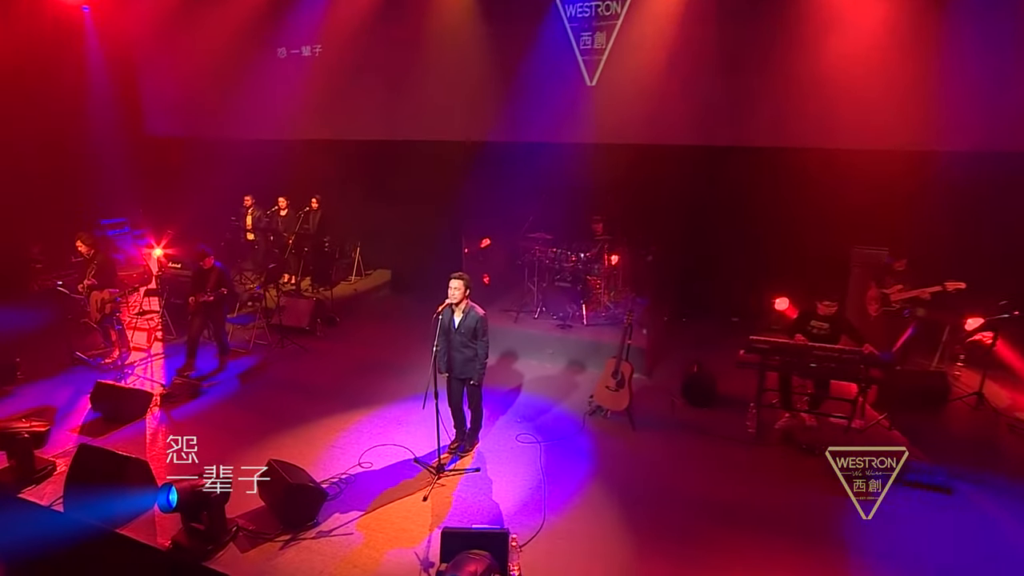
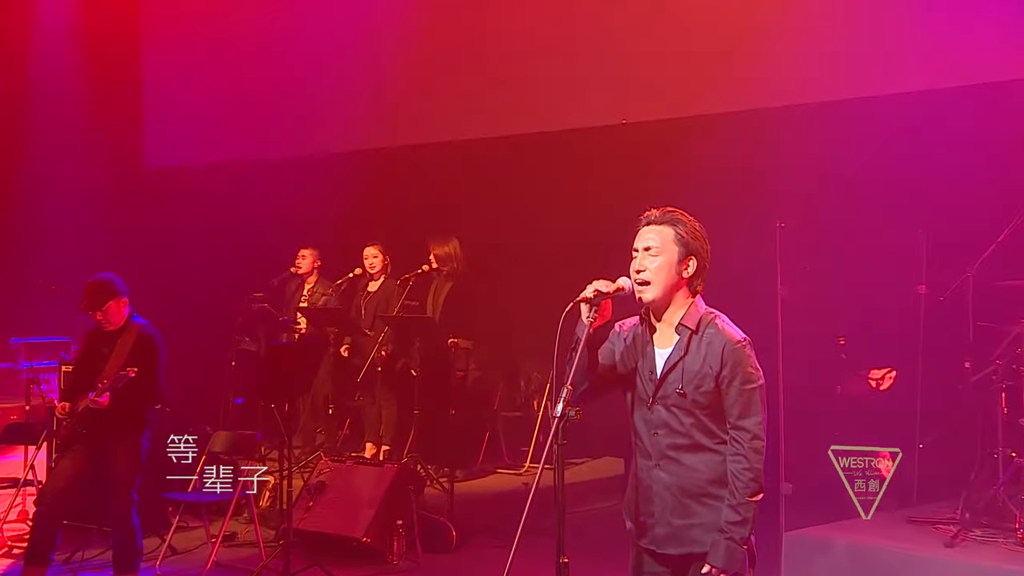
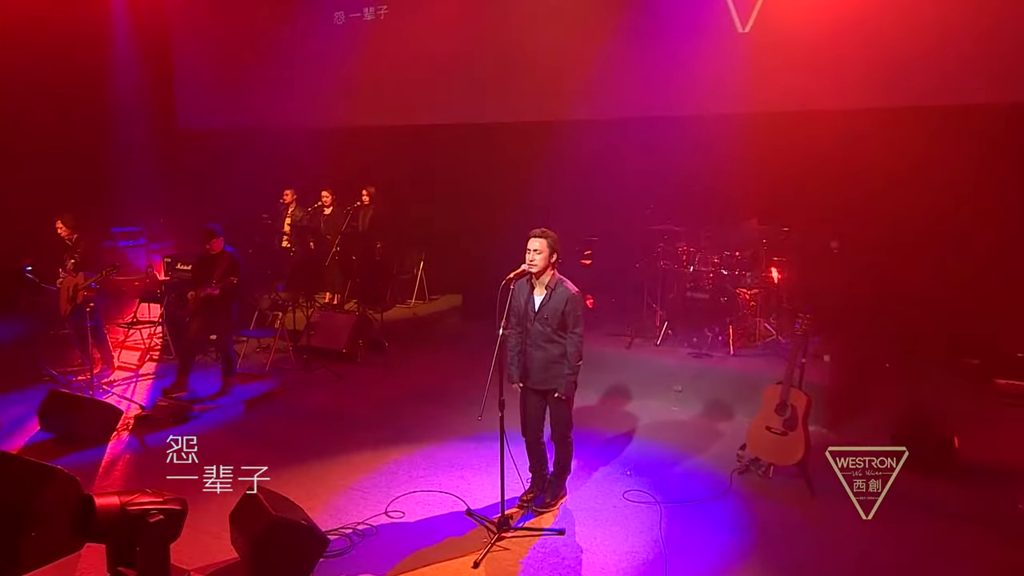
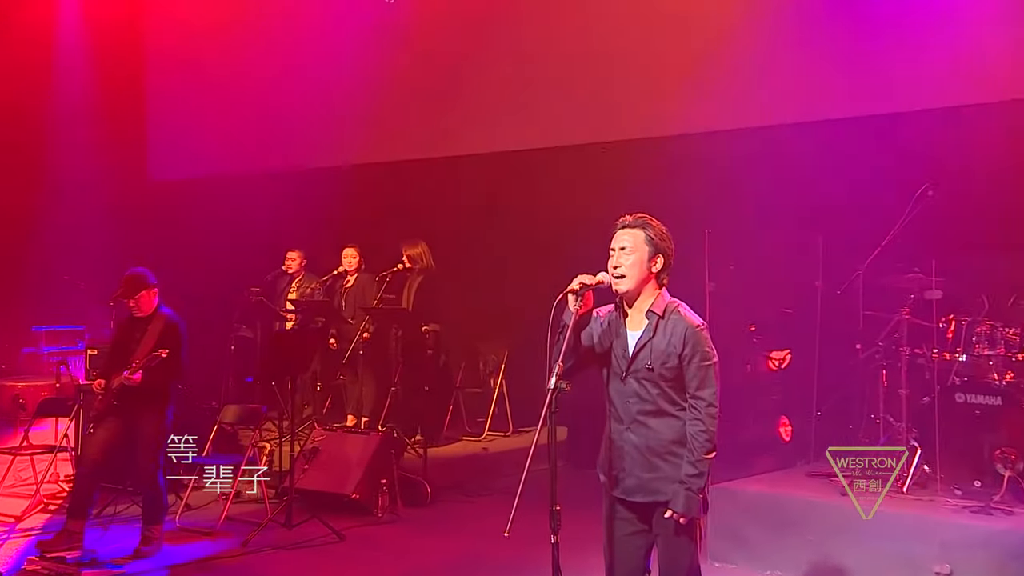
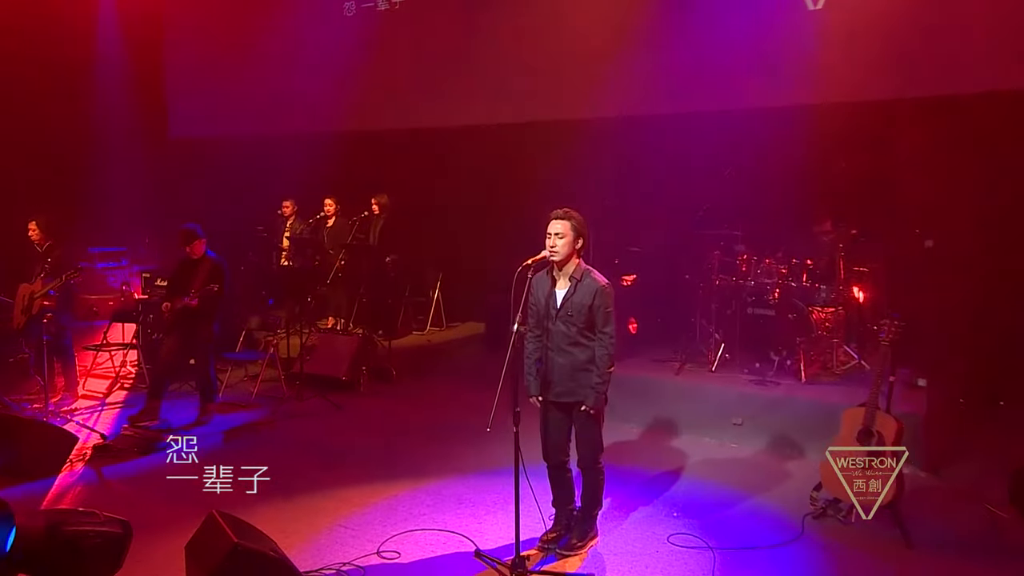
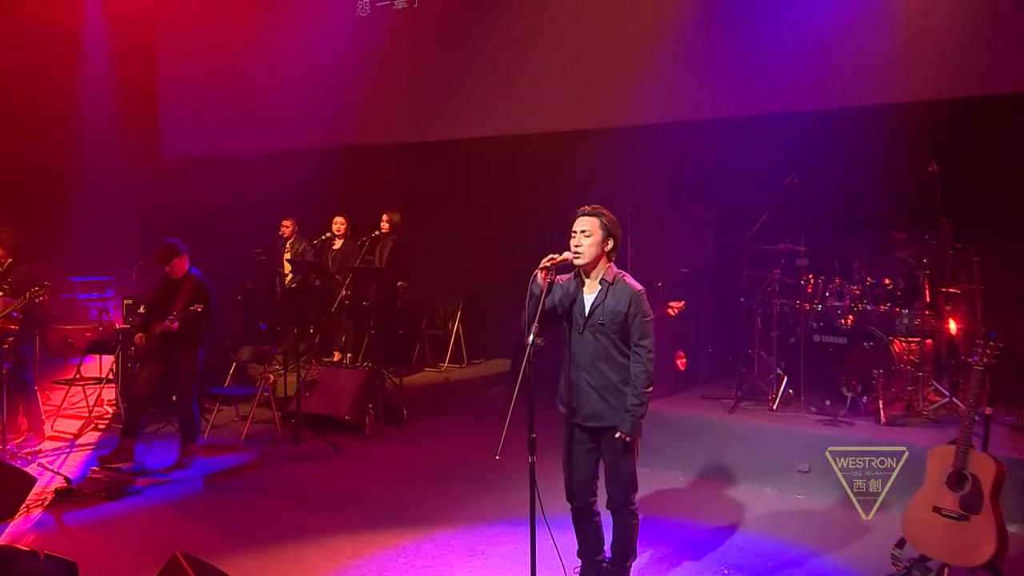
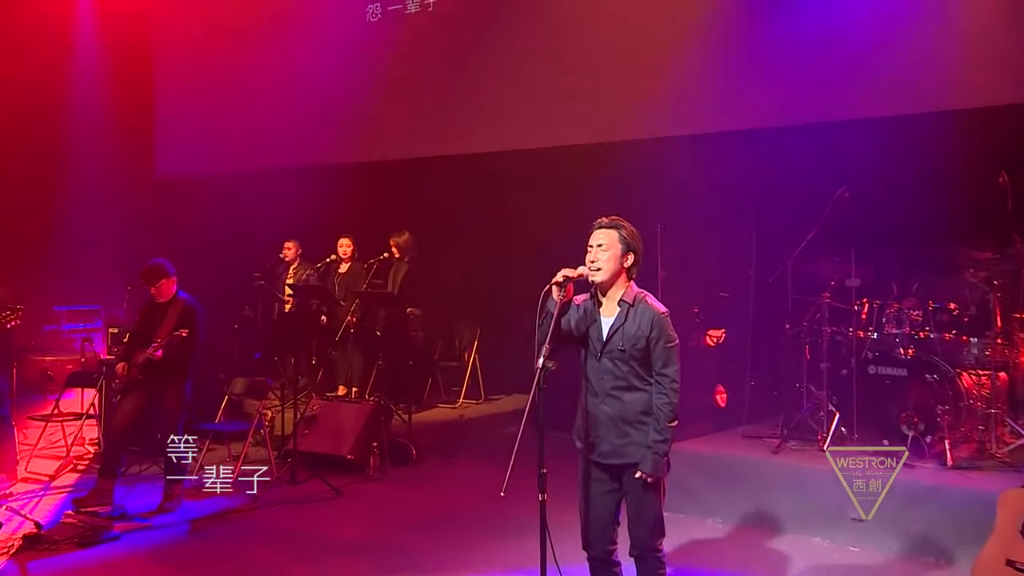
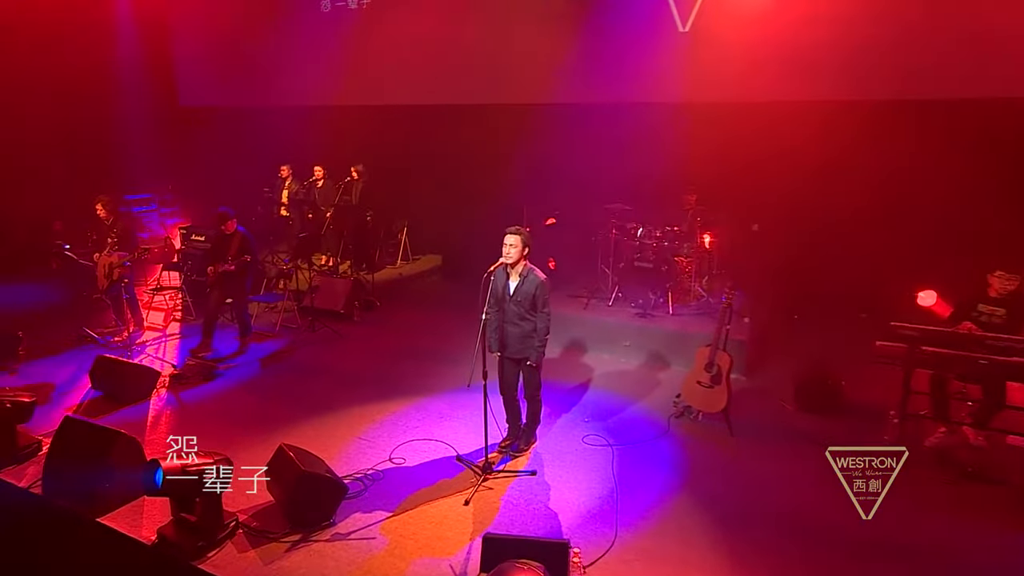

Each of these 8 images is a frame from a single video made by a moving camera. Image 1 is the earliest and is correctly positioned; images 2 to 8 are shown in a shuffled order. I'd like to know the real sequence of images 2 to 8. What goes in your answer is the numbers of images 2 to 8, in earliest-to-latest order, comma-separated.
8, 3, 5, 6, 7, 4, 2
